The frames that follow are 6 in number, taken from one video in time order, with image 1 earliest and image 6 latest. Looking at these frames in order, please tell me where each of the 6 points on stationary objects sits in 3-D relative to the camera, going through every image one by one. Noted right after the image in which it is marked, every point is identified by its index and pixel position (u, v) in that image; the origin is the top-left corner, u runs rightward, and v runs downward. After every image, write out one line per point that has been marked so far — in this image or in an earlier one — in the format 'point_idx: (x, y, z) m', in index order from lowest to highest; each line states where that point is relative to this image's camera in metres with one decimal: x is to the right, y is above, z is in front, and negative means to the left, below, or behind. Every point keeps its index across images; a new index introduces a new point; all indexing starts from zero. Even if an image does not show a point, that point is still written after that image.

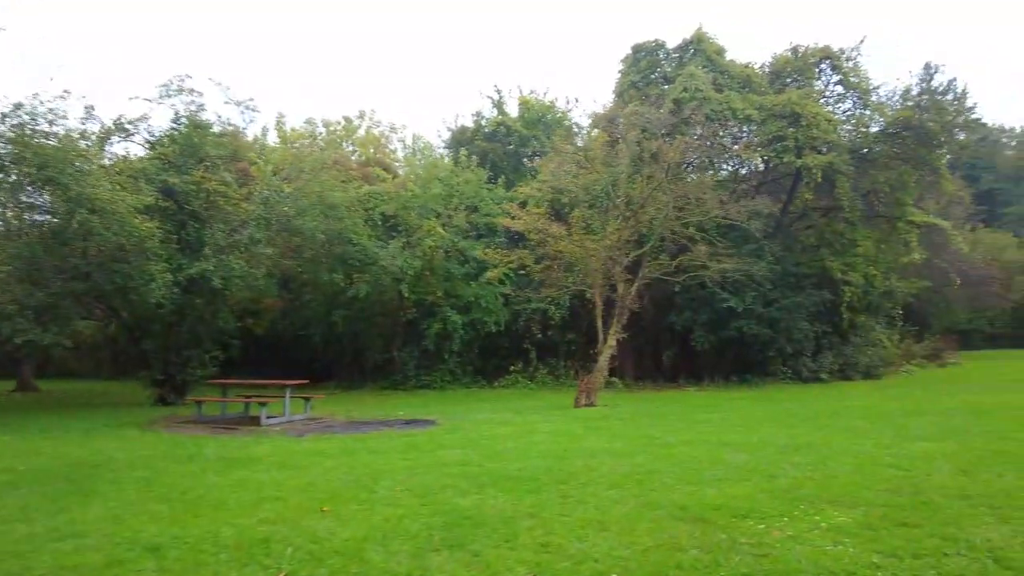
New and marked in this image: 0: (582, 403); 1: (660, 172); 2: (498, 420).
0: (+1.7, -2.8, +16.1) m
1: (+4.0, +3.1, +17.5) m
2: (-0.3, -2.8, +13.7) m
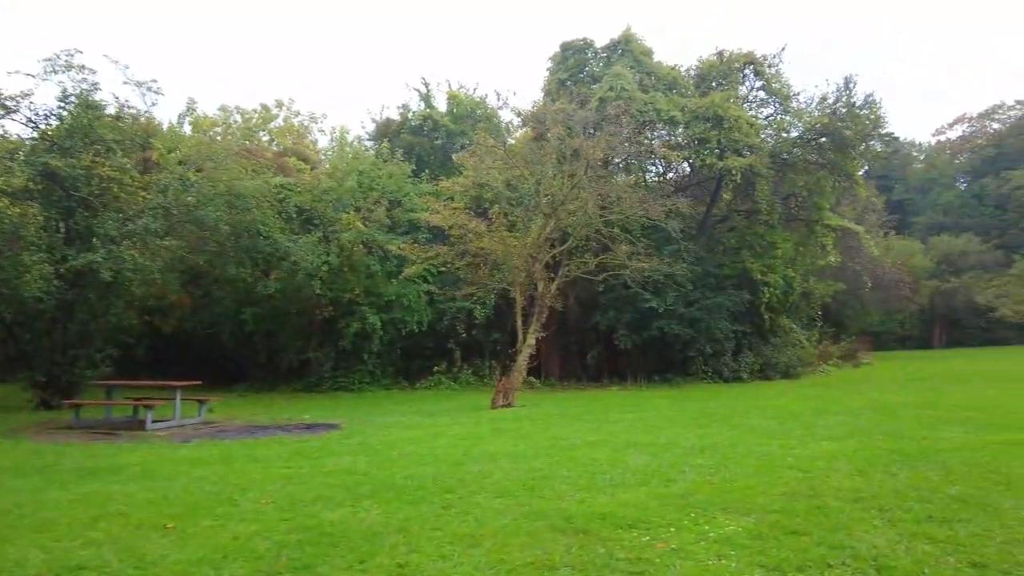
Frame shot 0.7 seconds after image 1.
0: (-0.3, -2.8, +15.6) m
1: (+1.9, +3.1, +17.2) m
2: (-2.1, -2.7, +13.1) m
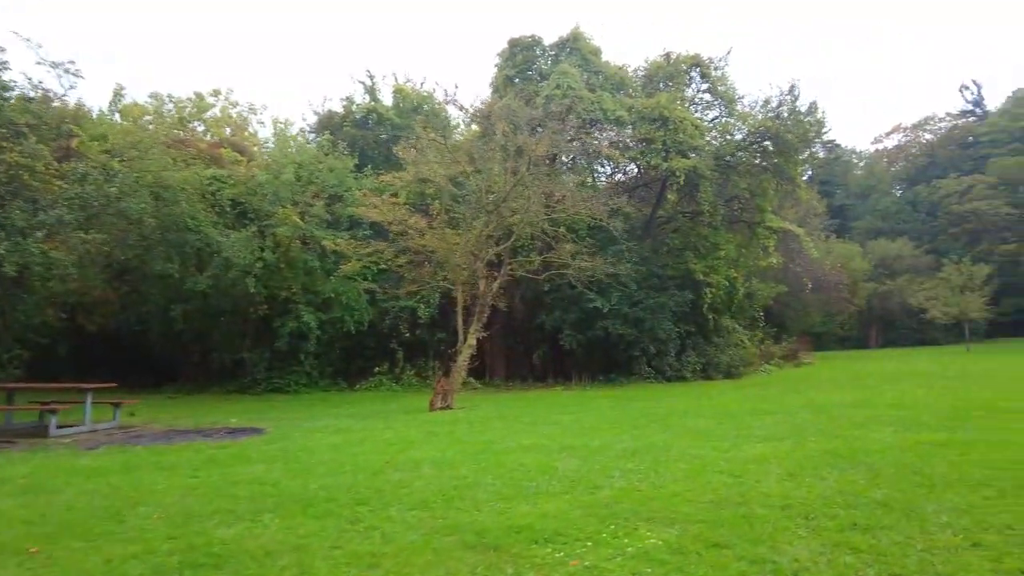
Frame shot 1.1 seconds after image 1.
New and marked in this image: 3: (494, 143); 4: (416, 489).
0: (-1.8, -2.7, +15.1) m
1: (+0.4, +3.1, +16.9) m
2: (-3.3, -2.7, +12.5) m
3: (-0.4, +3.8, +17.0) m
4: (-1.0, -2.1, +6.9) m
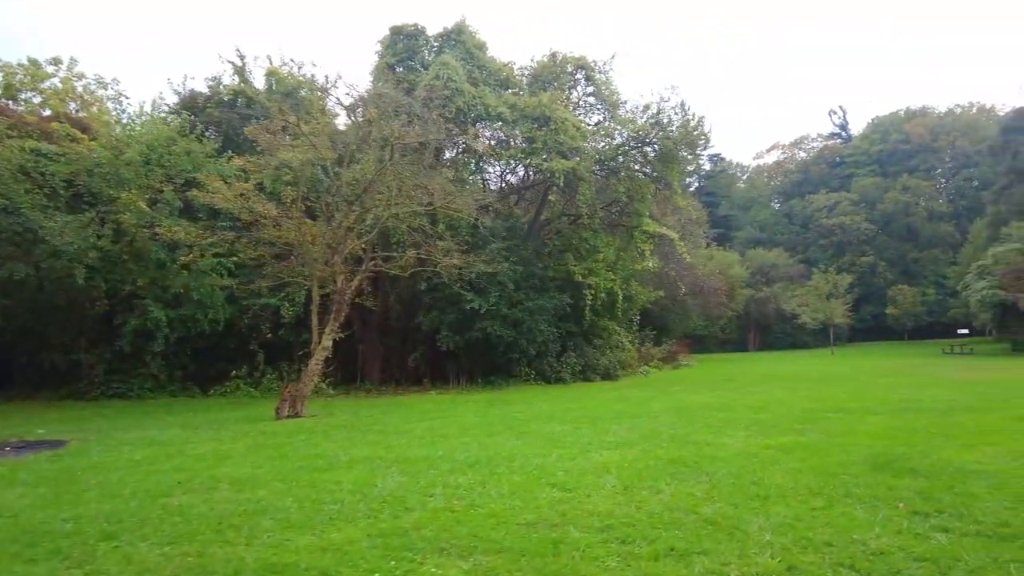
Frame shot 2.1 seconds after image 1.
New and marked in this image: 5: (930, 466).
0: (-4.8, -2.6, +13.8) m
1: (-2.9, +3.2, +15.9) m
2: (-6.0, -2.5, +11.0) m
3: (-3.7, +3.8, +15.8) m
4: (-2.8, -2.0, +5.7) m
5: (+4.6, -2.0, +7.3) m
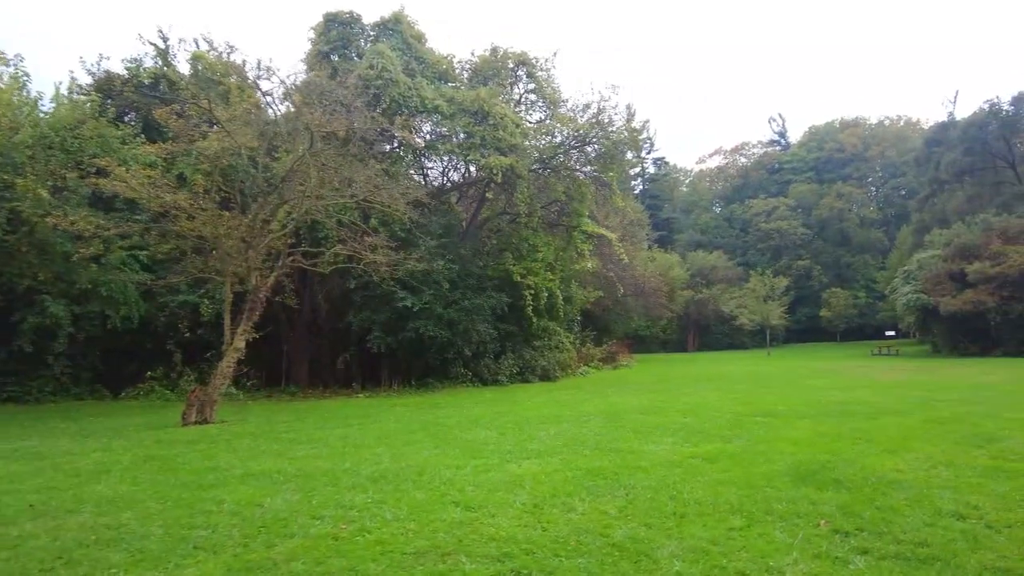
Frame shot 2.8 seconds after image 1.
0: (-6.3, -2.6, +12.8) m
1: (-4.4, +3.2, +15.0) m
2: (-7.2, -2.4, +9.9) m
3: (-5.2, +3.9, +14.9) m
4: (-3.6, -2.0, +4.9) m
5: (+3.7, -2.0, +7.0) m
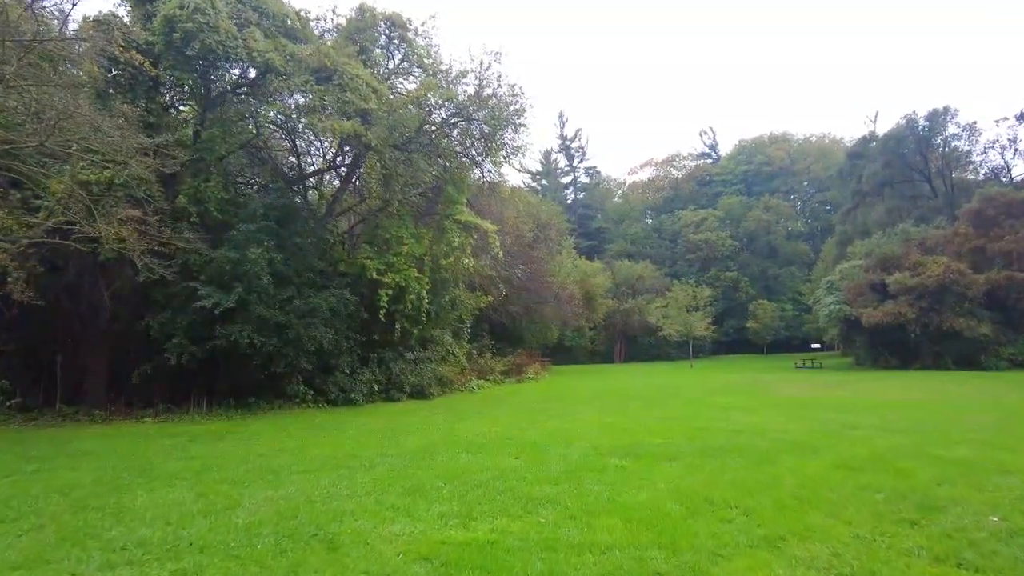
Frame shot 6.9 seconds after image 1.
0: (-9.6, -2.3, +8.2) m
1: (-7.9, +3.5, +10.7) m
2: (-10.2, -2.1, +5.3) m
3: (-8.6, +4.1, +10.6) m
4: (-6.2, -1.6, +0.7) m
5: (+0.8, -1.8, +3.4) m
